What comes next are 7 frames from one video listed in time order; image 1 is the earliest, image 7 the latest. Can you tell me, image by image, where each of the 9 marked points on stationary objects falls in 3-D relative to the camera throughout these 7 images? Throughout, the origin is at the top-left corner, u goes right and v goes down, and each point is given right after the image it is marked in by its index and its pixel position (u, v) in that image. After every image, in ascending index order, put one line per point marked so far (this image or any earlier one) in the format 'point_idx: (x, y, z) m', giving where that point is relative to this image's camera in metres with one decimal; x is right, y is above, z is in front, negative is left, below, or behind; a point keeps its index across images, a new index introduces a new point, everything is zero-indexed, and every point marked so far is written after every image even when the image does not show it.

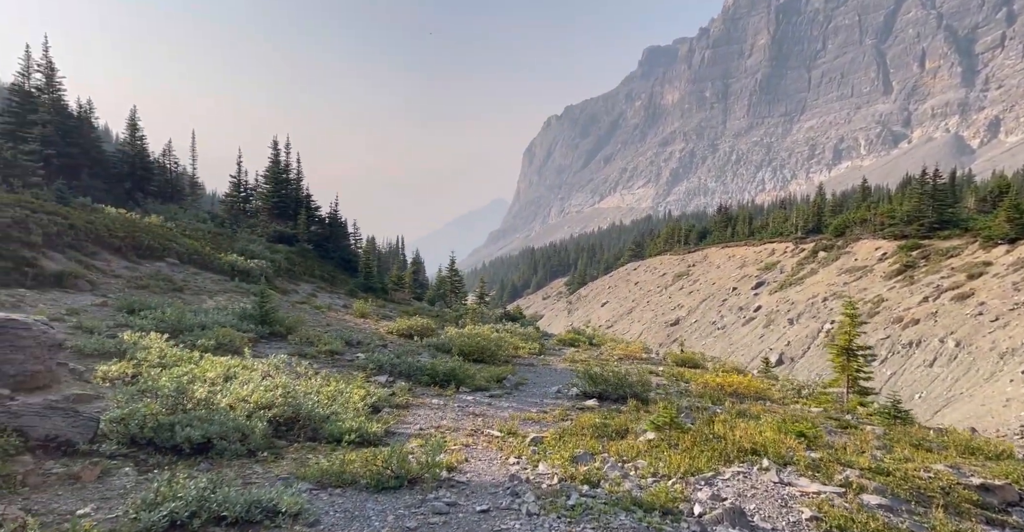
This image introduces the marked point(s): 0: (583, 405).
0: (+1.8, -3.5, +18.2) m
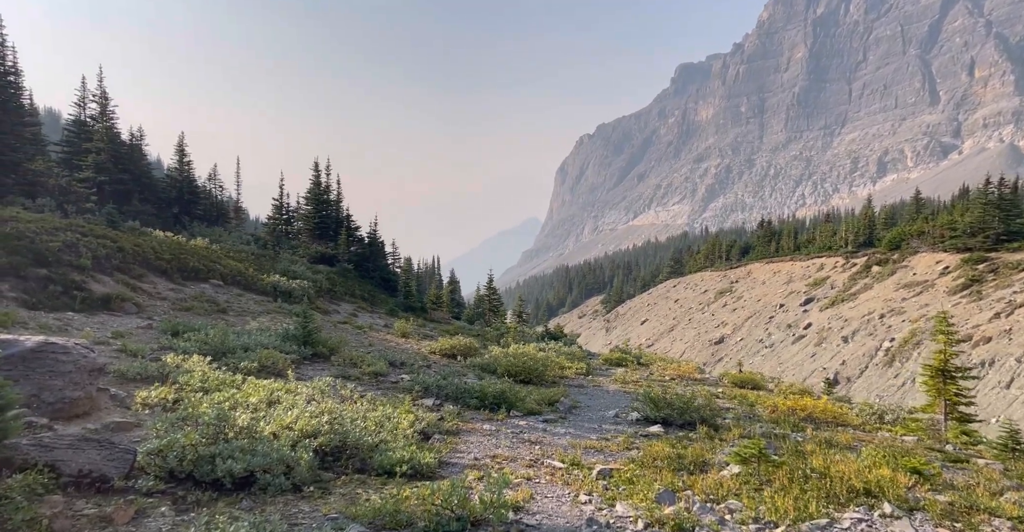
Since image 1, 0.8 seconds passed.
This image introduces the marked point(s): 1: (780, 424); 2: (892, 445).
0: (+3.1, -3.9, +16.9) m
1: (+7.0, -4.2, +19.4) m
2: (+8.7, -4.2, +17.2) m
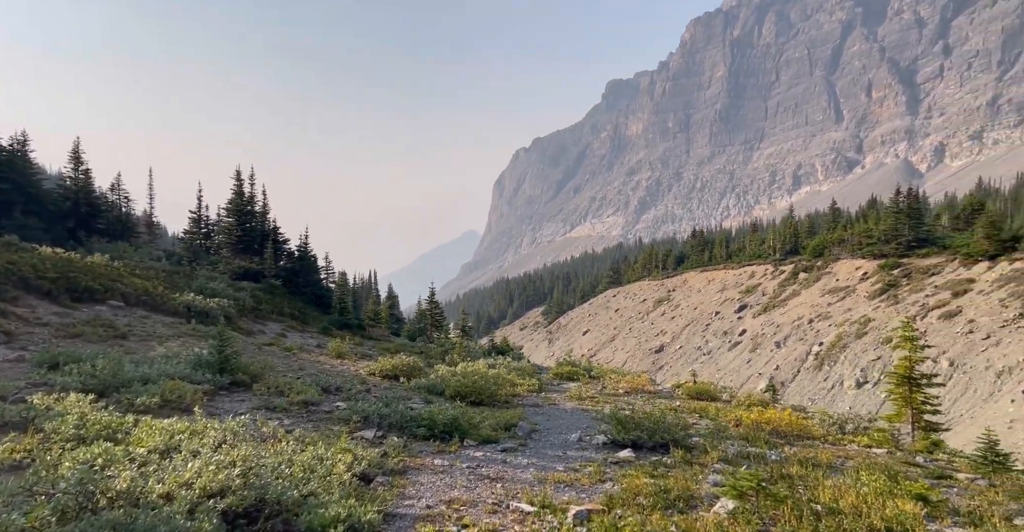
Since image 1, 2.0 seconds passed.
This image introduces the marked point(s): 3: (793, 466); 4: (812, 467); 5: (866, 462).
0: (+2.1, -4.0, +15.0) m
1: (+5.8, -4.3, +17.8) m
2: (+7.8, -4.2, +15.8) m
3: (+5.5, -4.0, +14.6) m
4: (+5.9, -4.0, +14.6) m
5: (+7.7, -4.2, +15.8) m
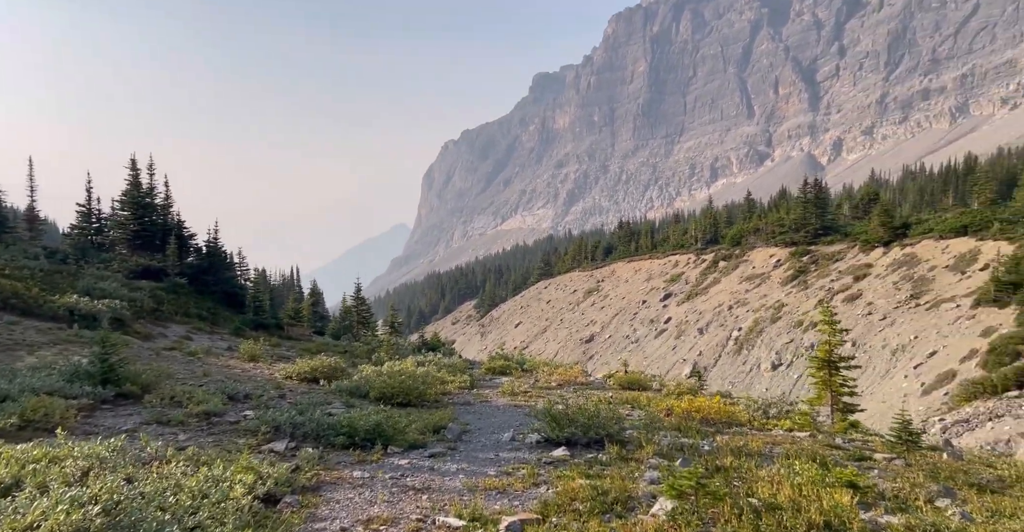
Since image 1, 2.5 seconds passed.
0: (+0.8, -3.7, +14.0) m
1: (+4.2, -3.9, +17.2) m
2: (+6.3, -3.8, +15.3) m
3: (+4.1, -3.6, +13.9) m
4: (+4.5, -3.7, +14.0) m
5: (+6.2, -3.8, +15.4) m
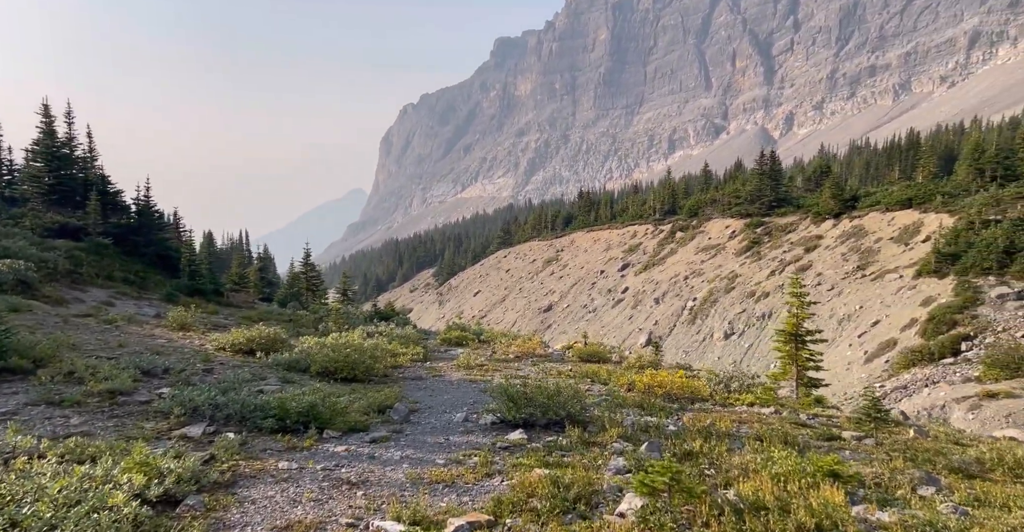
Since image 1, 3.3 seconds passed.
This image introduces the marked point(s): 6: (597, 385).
0: (-0.1, -3.1, +12.6) m
1: (+3.2, -3.2, +16.0) m
2: (+5.4, -3.2, +14.2) m
3: (+3.3, -3.0, +12.6) m
4: (+3.7, -3.0, +12.8) m
5: (+5.3, -3.1, +14.2) m
6: (+2.5, -3.3, +19.8) m
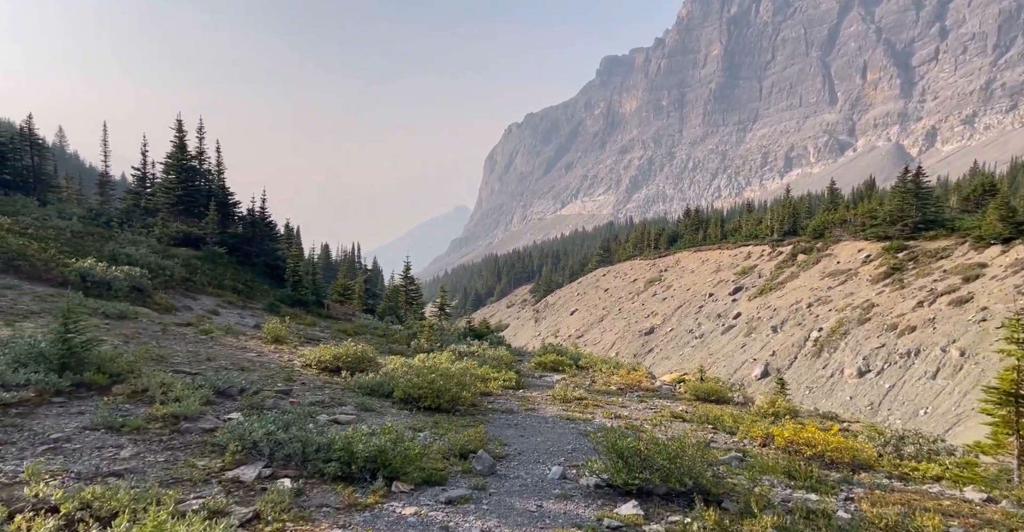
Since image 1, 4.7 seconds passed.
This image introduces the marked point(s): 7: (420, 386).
0: (+1.4, -3.5, +10.1) m
1: (+5.0, -3.8, +13.1) m
2: (+7.0, -3.9, +11.0) m
3: (+4.8, -3.6, +9.8) m
4: (+5.2, -3.6, +9.9) m
5: (+6.9, -3.8, +11.1) m
6: (+5.0, -4.0, +16.9) m
7: (-2.3, -3.0, +18.0) m
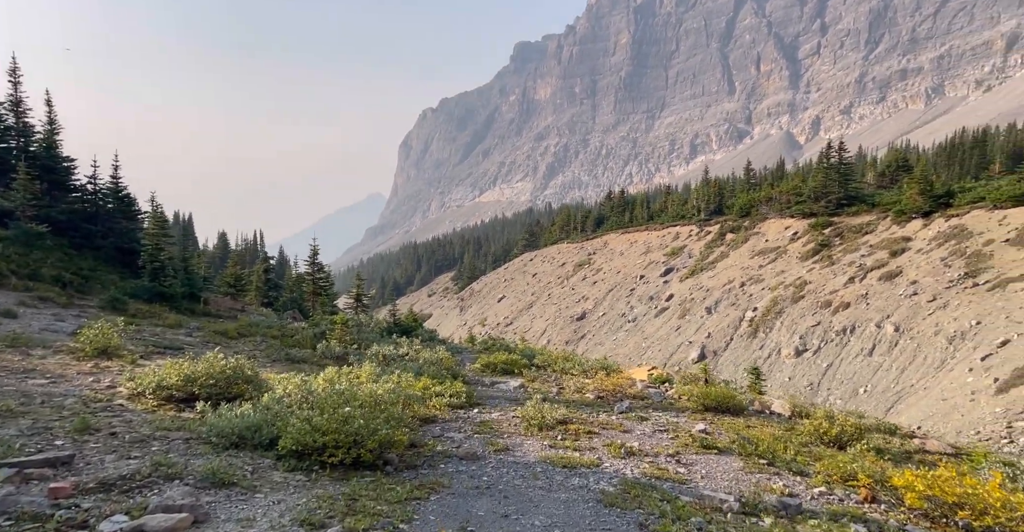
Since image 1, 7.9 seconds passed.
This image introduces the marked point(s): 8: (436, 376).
0: (+1.8, -3.0, +3.2) m
1: (+5.1, -3.1, +6.5) m
2: (+7.3, -3.2, +4.7) m
3: (+5.2, -3.0, +3.2) m
4: (+5.6, -3.0, +3.3) m
5: (+7.2, -3.1, +4.7) m
6: (+4.6, -3.2, +10.3) m
7: (-2.7, -2.4, +10.6) m
8: (-1.9, -2.9, +18.7) m
